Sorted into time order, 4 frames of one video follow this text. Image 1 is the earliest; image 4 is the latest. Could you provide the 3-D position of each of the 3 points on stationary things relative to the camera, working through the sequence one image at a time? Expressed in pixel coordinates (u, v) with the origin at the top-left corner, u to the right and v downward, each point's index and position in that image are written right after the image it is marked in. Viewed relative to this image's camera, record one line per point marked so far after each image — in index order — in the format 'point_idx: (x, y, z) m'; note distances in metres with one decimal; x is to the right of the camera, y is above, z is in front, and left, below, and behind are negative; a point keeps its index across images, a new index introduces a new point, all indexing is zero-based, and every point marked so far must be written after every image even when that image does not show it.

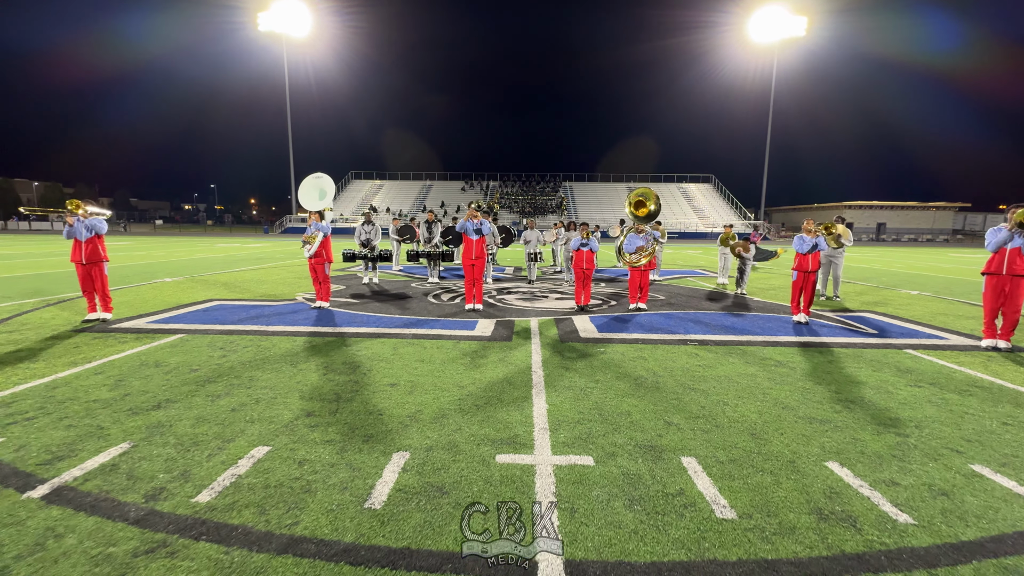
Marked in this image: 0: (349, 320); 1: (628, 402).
0: (-2.5, -0.5, +6.8) m
1: (+1.0, -1.0, +3.7) m
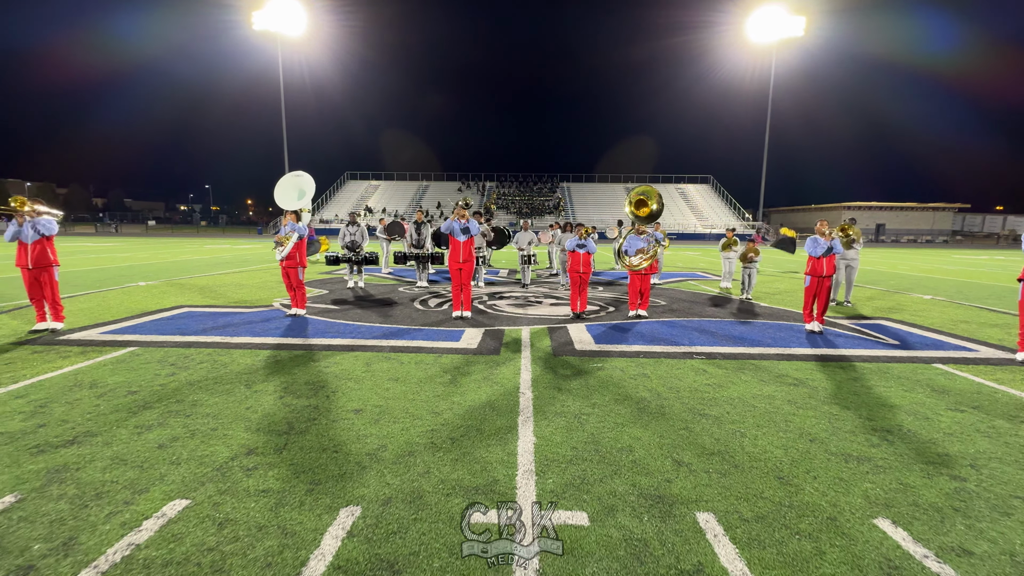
0: (-2.7, -0.6, +6.2) m
1: (+0.8, -1.0, +3.2) m
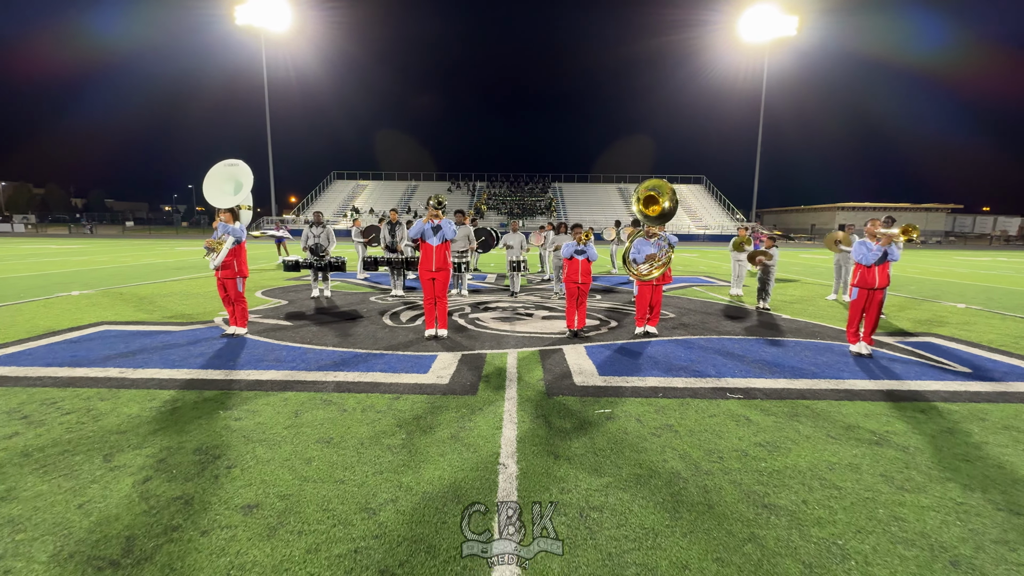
0: (-2.8, -0.8, +5.0) m
1: (+0.7, -1.2, +2.0) m
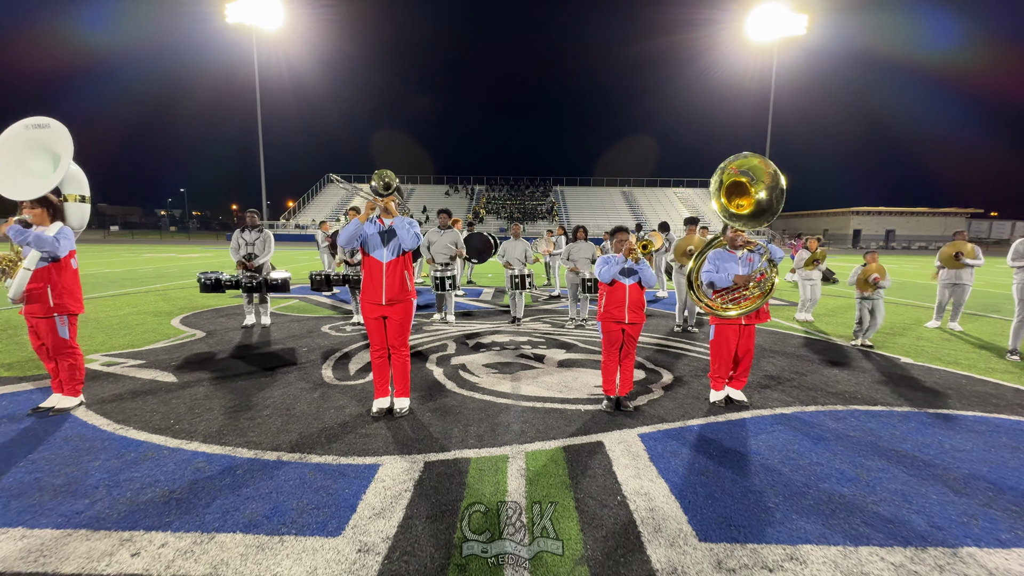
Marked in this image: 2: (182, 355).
0: (-2.8, -1.1, +2.7) m
1: (+0.7, -1.5, -0.3) m
2: (-3.9, -0.8, +5.2) m
